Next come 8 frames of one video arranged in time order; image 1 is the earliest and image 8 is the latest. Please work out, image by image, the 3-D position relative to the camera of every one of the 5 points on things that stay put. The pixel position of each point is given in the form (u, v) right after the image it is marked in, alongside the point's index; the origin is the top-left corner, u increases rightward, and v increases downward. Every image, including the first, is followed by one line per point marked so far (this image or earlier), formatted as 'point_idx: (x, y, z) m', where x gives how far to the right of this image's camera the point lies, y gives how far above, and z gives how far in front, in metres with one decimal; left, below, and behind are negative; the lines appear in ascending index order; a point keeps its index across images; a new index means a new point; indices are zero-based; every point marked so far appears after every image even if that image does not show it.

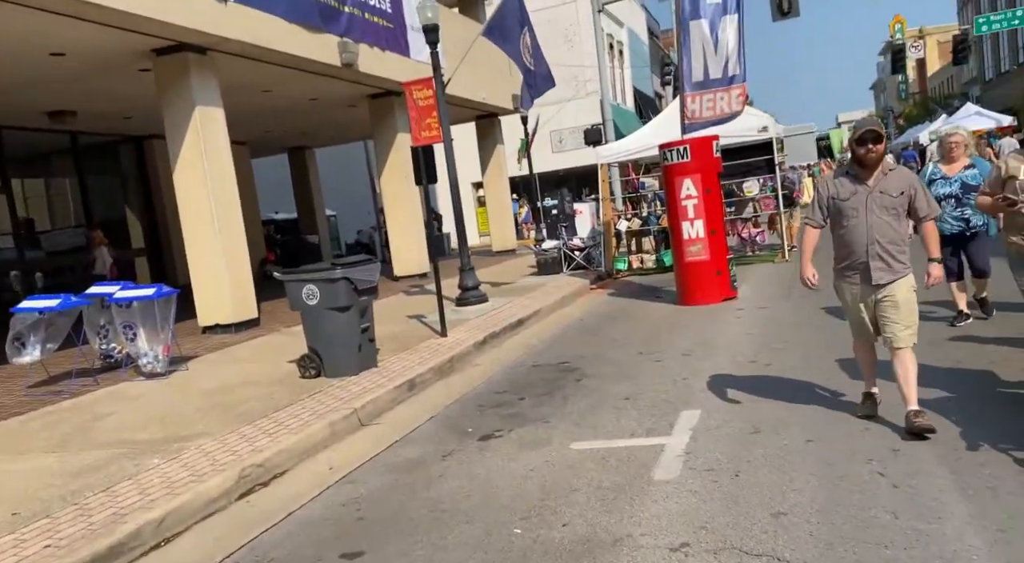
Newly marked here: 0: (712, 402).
0: (+1.6, -1.0, +6.7) m
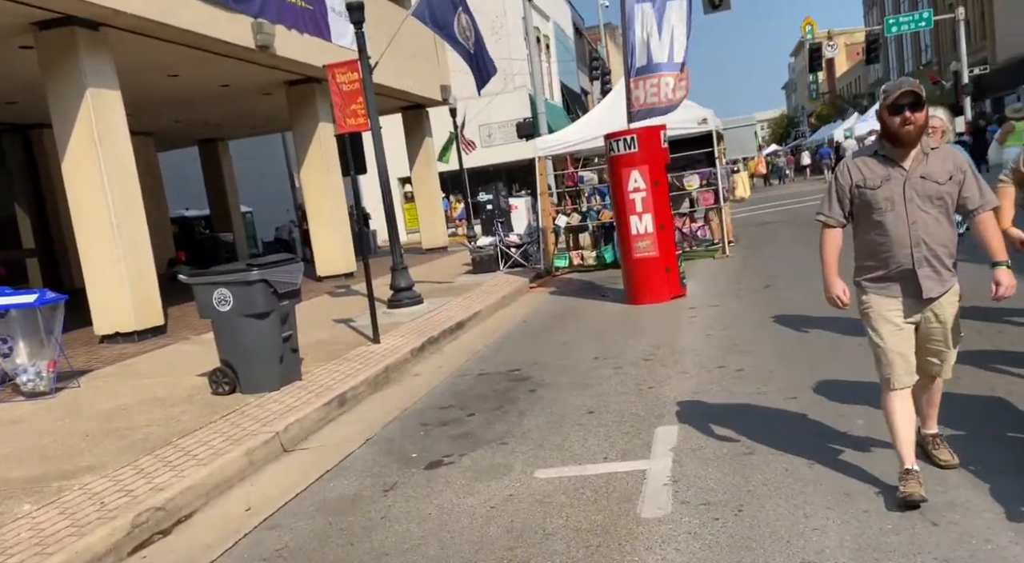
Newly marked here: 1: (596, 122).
0: (+1.2, -0.9, +5.9) m
1: (+1.6, +3.1, +16.4) m
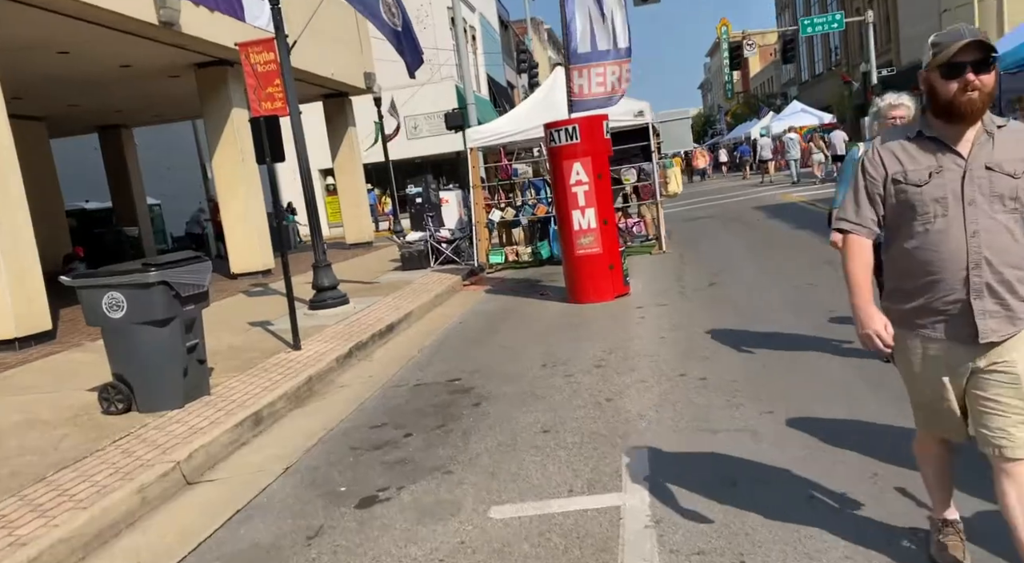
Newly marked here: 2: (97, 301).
0: (+0.9, -0.9, +5.2) m
1: (+0.3, +3.1, +15.7) m
2: (-3.1, -0.1, +6.4) m
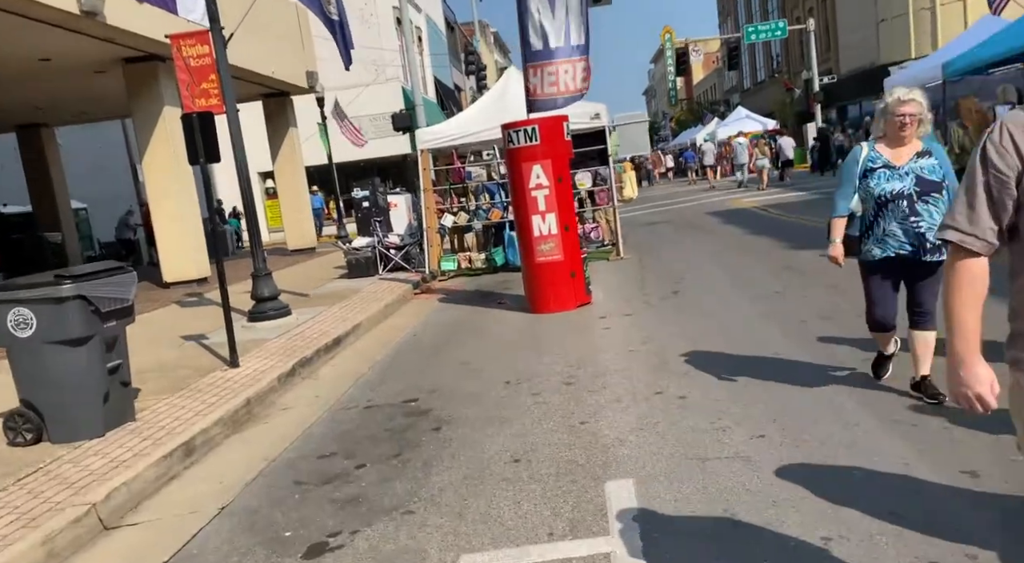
0: (+0.7, -1.0, +4.7) m
1: (-0.6, +3.0, +15.1) m
2: (-3.3, -0.2, +5.6) m
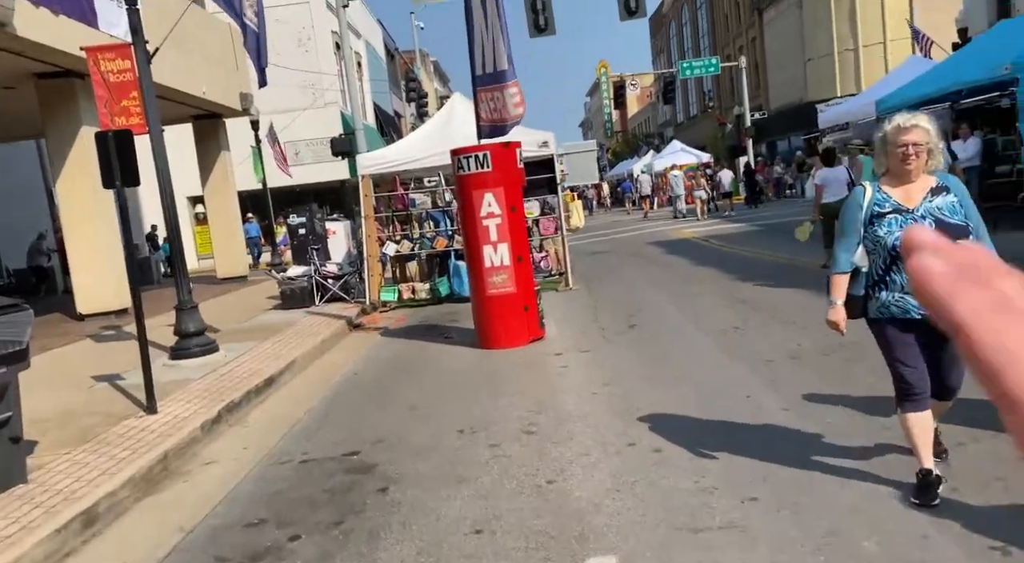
0: (+0.5, -1.2, +4.1) m
1: (-1.5, +2.4, +14.5) m
2: (-3.6, -0.5, +4.7) m
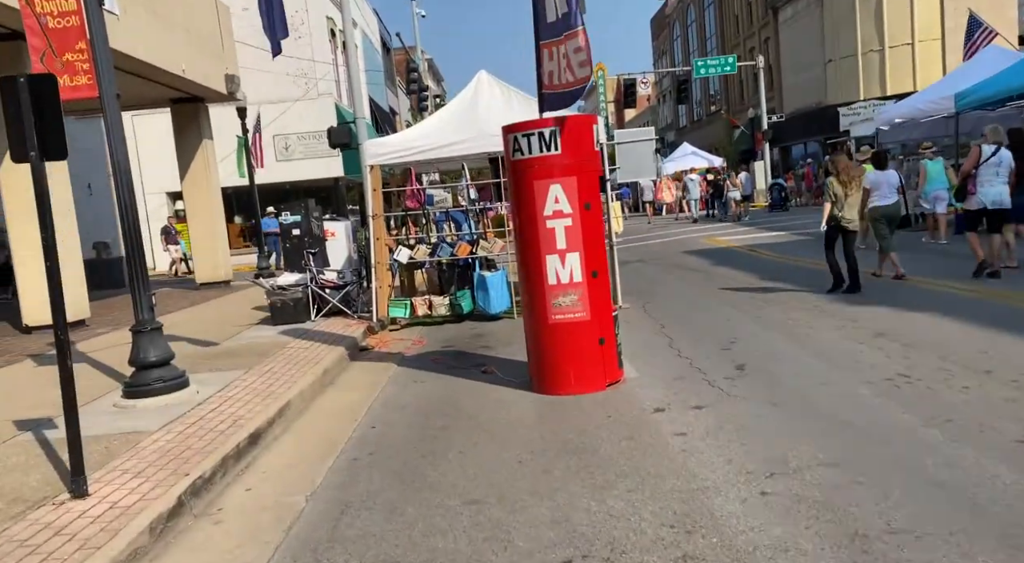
0: (+1.2, -1.4, +1.8) m
1: (-1.0, +2.3, +12.2) m
2: (-2.9, -0.6, +2.3) m
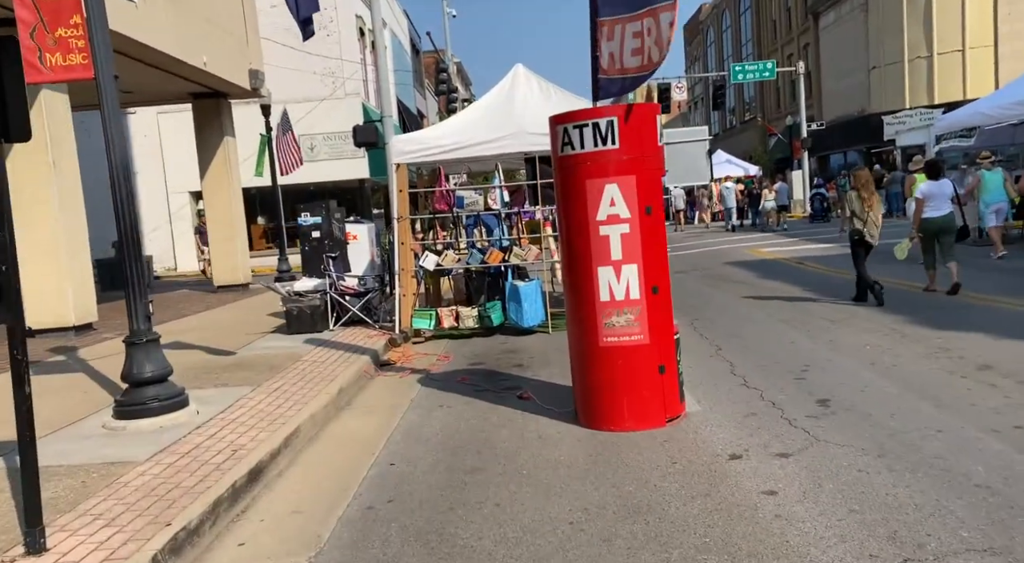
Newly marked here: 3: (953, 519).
0: (+1.3, -1.5, +0.8) m
1: (-0.5, +2.1, +11.3) m
2: (-2.8, -0.6, +1.4) m
3: (+1.9, -1.0, +3.7) m
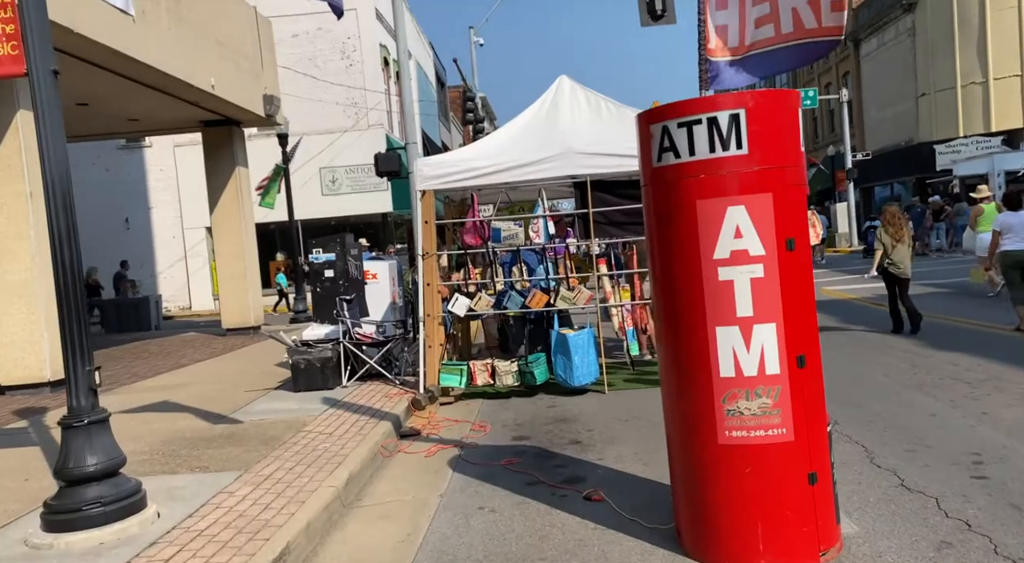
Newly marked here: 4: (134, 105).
0: (+1.6, -1.6, -1.1) m
1: (0.0, +1.6, +9.5) m
2: (-2.5, -0.7, -0.3) m
3: (+2.3, -1.3, +1.8) m
4: (-7.2, +3.3, +16.0) m
